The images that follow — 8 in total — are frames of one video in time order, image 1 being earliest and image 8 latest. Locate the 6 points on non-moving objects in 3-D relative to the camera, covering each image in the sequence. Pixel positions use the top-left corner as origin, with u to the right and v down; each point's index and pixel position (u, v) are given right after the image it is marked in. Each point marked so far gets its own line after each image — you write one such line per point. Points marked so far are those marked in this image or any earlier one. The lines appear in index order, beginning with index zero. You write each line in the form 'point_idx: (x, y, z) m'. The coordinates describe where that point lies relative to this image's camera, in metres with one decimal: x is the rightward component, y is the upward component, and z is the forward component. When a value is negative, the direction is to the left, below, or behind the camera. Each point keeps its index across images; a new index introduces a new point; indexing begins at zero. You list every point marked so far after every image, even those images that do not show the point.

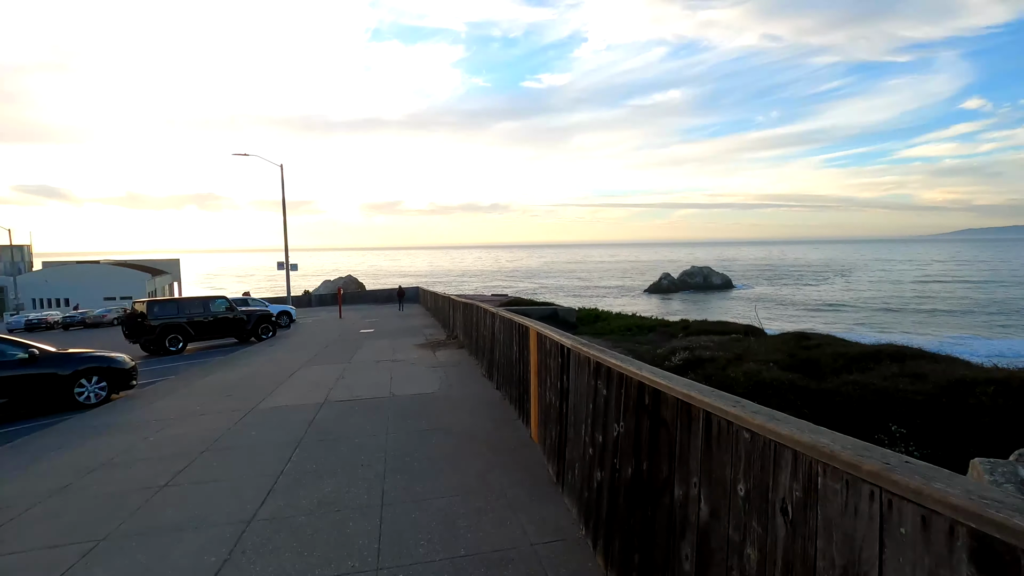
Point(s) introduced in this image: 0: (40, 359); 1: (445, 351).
0: (-8.4, -1.3, +11.2) m
1: (-1.4, -1.4, +13.0) m
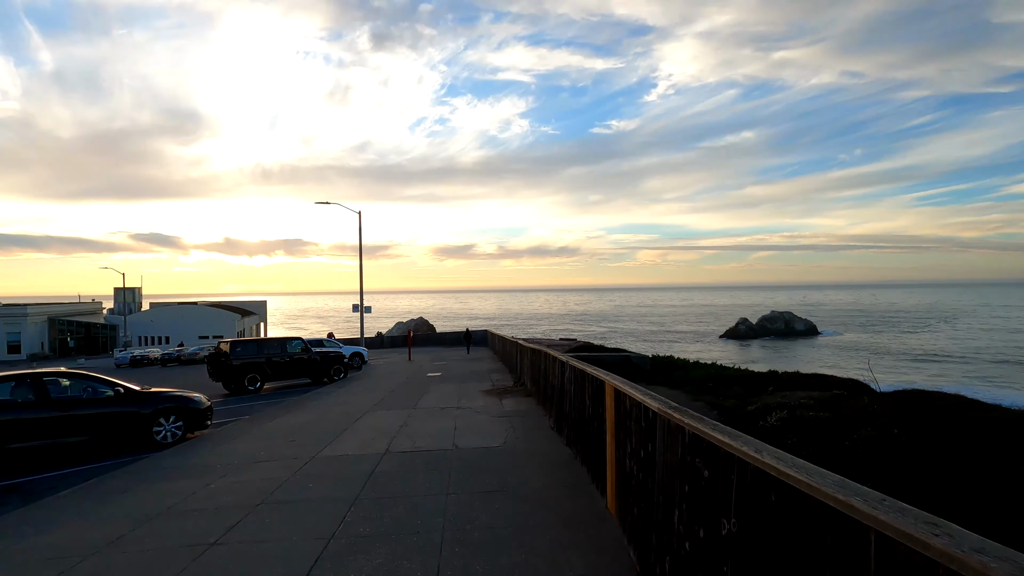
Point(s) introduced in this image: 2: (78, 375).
0: (-7.1, -2.0, +11.4) m
1: (0.0, -2.3, +12.5) m
2: (-7.6, -1.5, +11.0) m
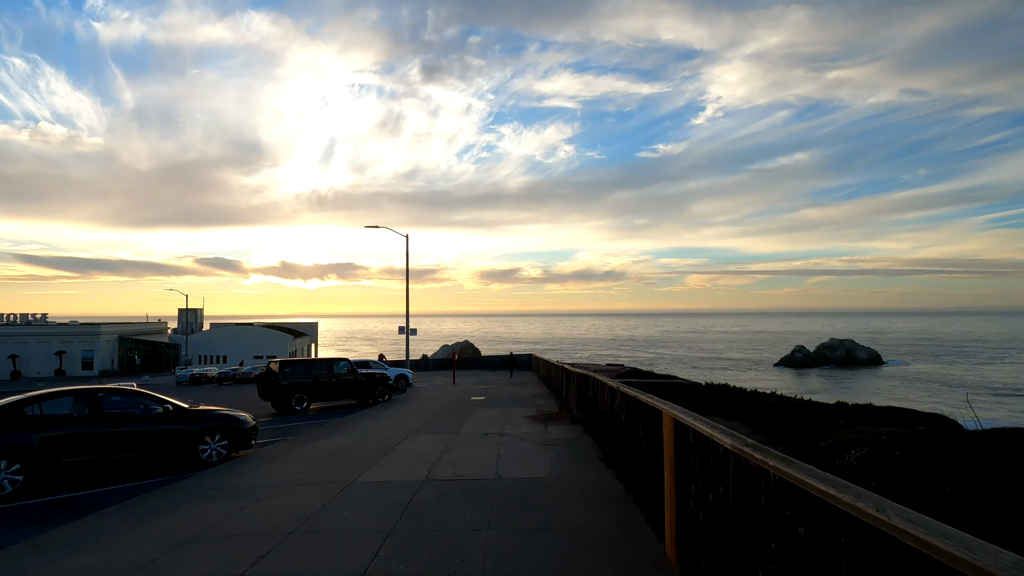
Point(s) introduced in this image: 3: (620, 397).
0: (-6.3, -2.4, +11.5) m
1: (+0.9, -2.7, +12.0) m
2: (-6.8, -1.8, +11.1) m
3: (+1.3, -1.3, +7.4) m
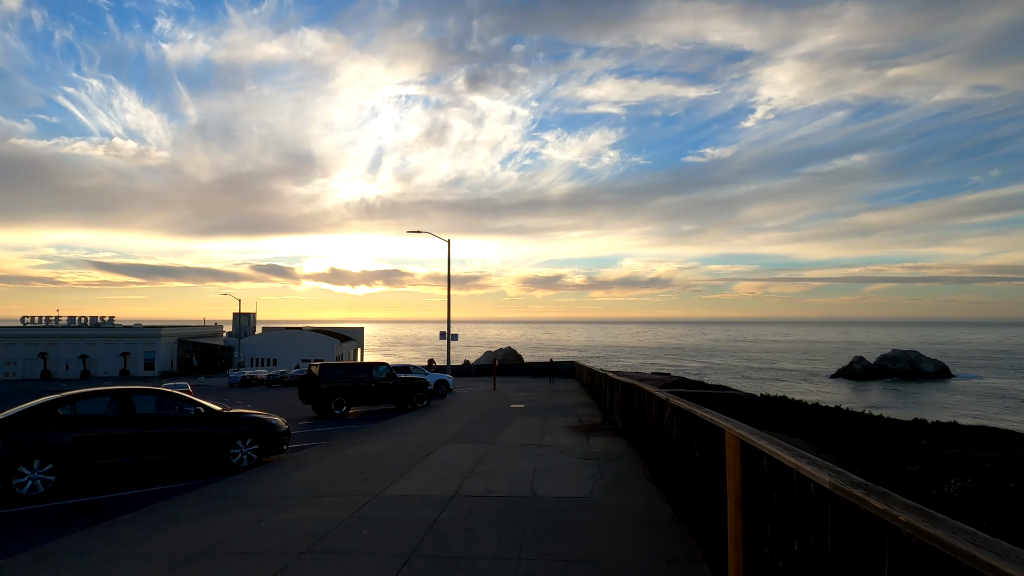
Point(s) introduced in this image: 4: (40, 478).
0: (-5.6, -2.4, +11.2) m
1: (+1.6, -2.7, +11.2) m
2: (-6.2, -1.8, +10.9) m
3: (+1.7, -1.3, +6.7) m
4: (-7.2, -2.9, +9.4) m
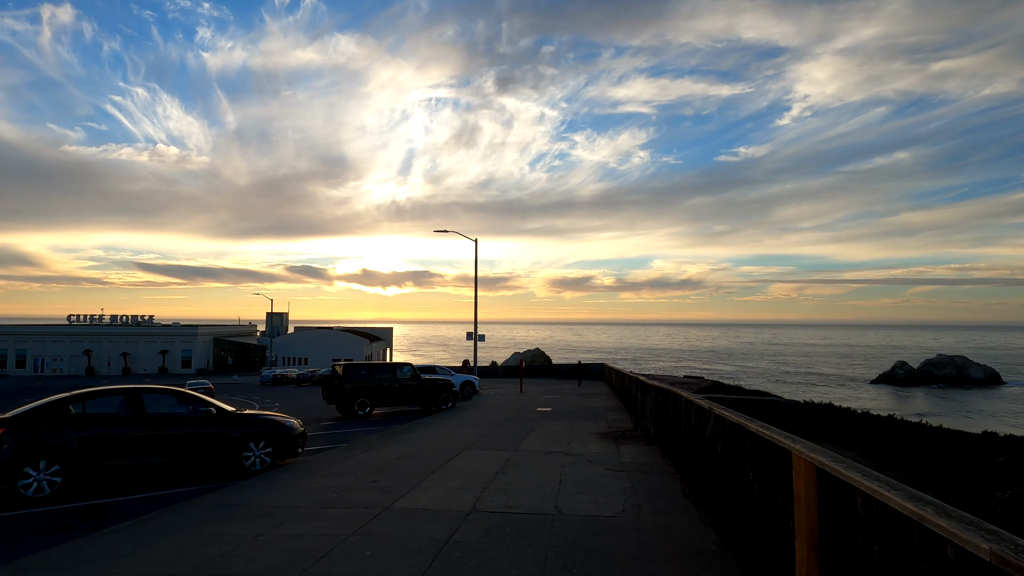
0: (-5.2, -2.3, +10.8) m
1: (+2.0, -2.7, +10.5) m
2: (-5.7, -1.8, +10.5) m
3: (+1.9, -1.3, +5.9) m
4: (-6.8, -2.8, +9.1) m
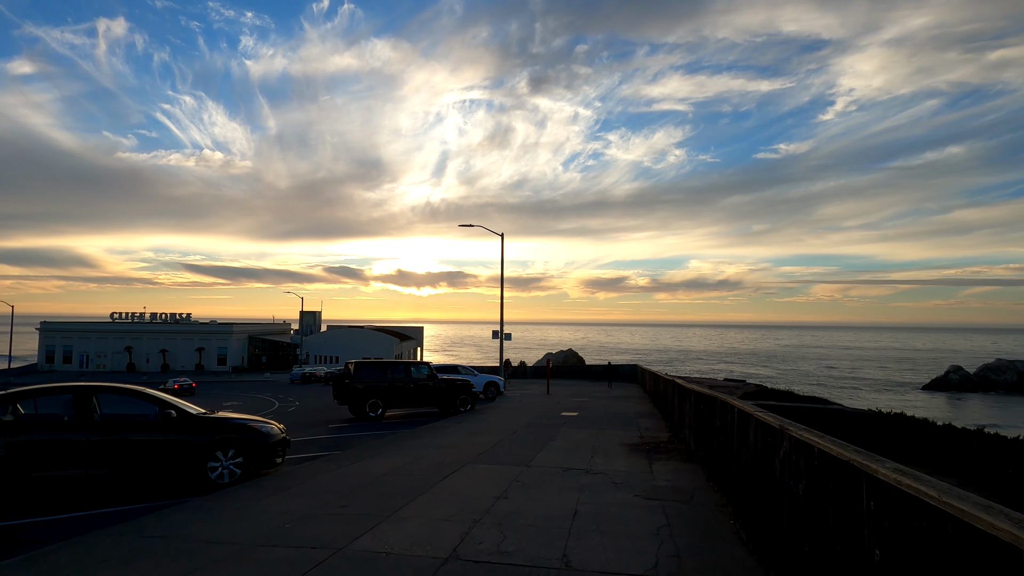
0: (-5.0, -2.1, +9.4) m
1: (+2.1, -2.5, +8.6) m
2: (-5.6, -1.5, +9.1) m
3: (+1.8, -1.0, +4.1) m
4: (-6.7, -2.5, +7.7) m
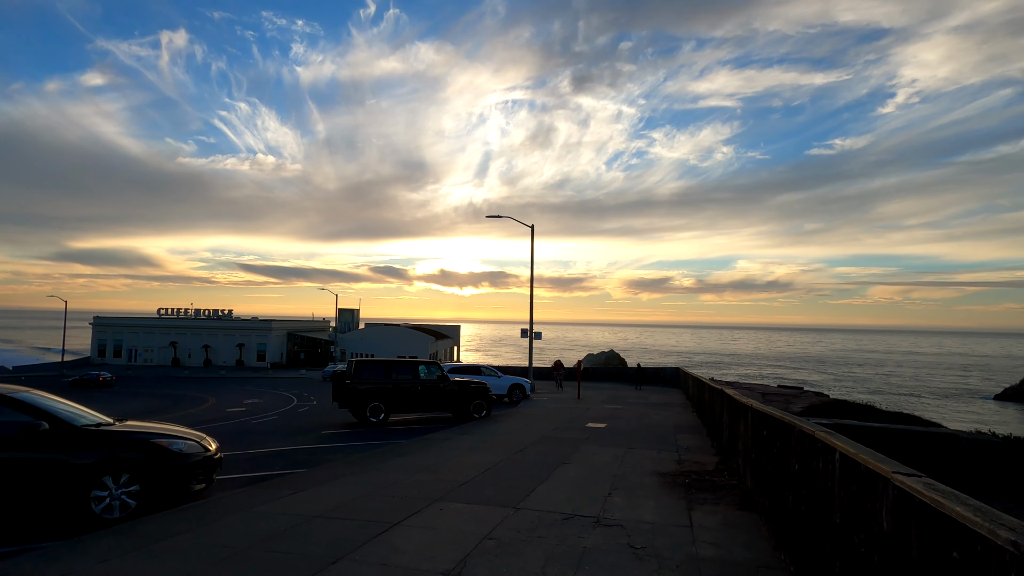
0: (-5.2, -1.7, +7.2) m
1: (+1.9, -2.2, +6.0) m
2: (-5.7, -1.2, +6.9) m
3: (+1.3, -0.7, +1.5) m
4: (-7.0, -2.2, +5.7) m
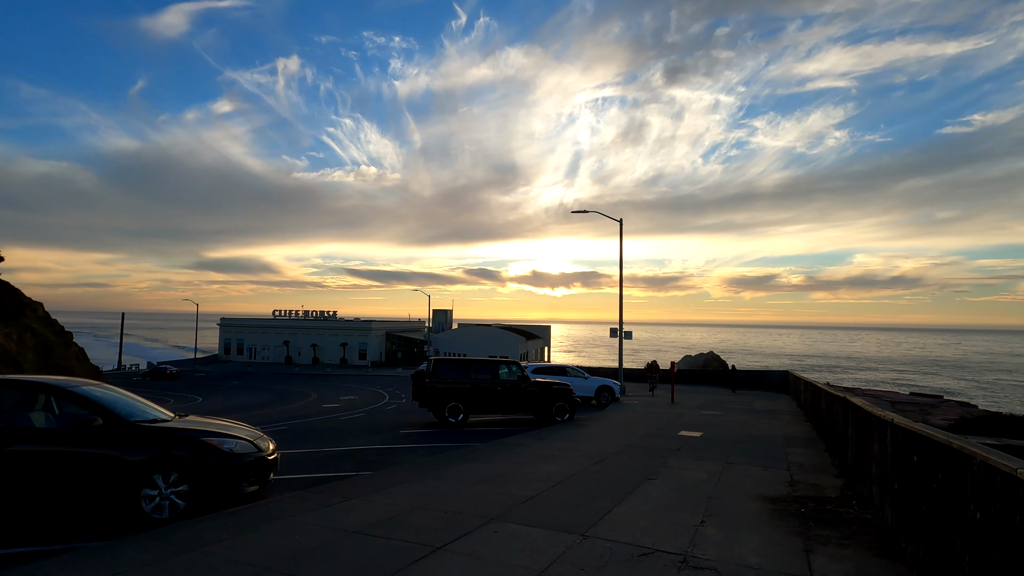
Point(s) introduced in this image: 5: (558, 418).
0: (-4.4, -1.6, +6.8) m
1: (+2.4, -2.0, +4.6) m
2: (-5.0, -1.1, +6.7) m
3: (+1.1, -0.6, +0.2) m
4: (-6.5, -2.1, +5.6) m
5: (+1.5, -3.9, +18.9) m
